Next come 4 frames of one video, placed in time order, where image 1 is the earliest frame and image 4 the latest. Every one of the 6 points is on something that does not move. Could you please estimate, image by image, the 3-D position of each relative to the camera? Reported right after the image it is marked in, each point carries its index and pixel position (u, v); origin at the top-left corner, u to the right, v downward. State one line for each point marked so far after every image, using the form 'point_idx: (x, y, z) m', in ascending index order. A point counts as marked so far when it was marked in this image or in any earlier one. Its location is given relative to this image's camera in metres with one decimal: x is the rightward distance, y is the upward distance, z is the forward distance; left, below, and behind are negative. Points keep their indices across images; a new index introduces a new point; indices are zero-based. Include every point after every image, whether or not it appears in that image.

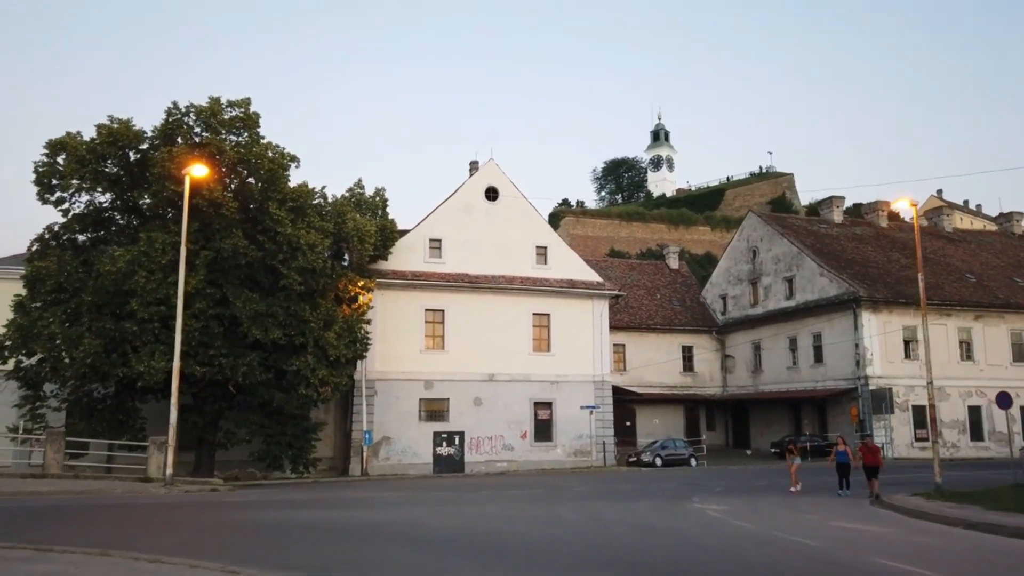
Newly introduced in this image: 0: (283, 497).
0: (-5.6, -5.1, +18.3) m
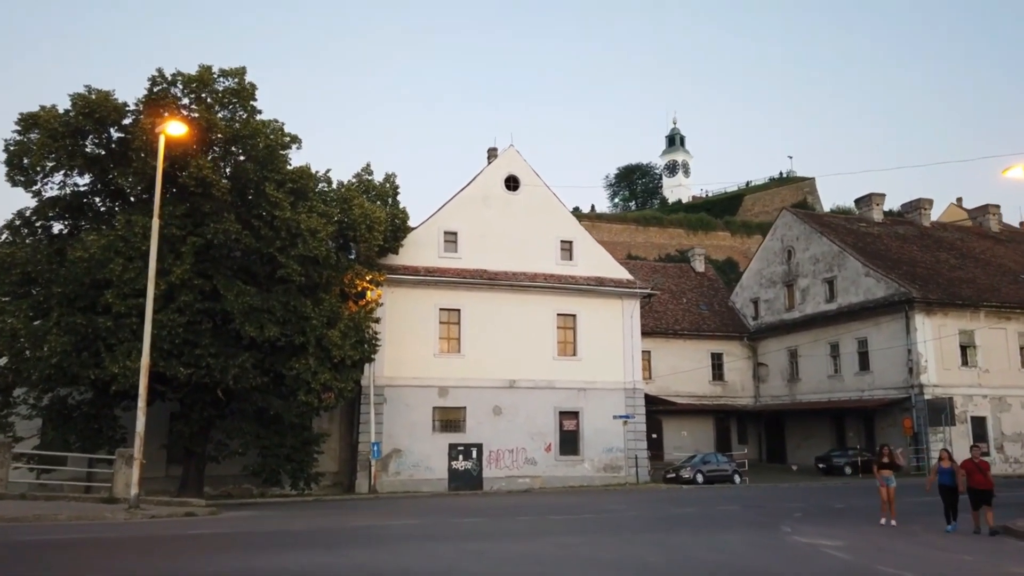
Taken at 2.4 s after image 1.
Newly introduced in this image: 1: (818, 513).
0: (-4.8, -4.6, +14.9) m
1: (+7.2, -5.3, +18.0) m
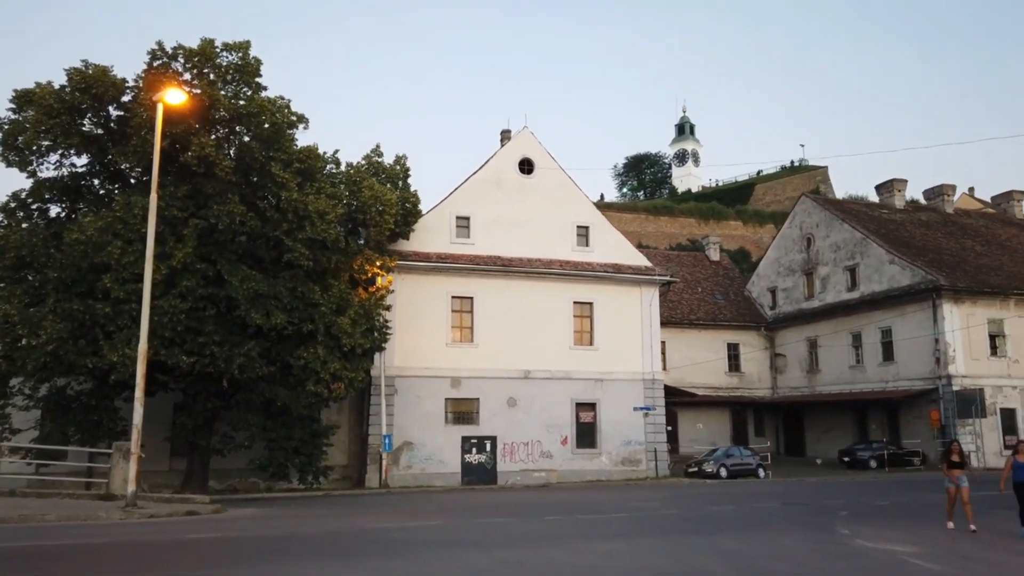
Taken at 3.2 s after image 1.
0: (-4.3, -4.3, +13.7) m
1: (+7.7, -4.9, +16.7) m
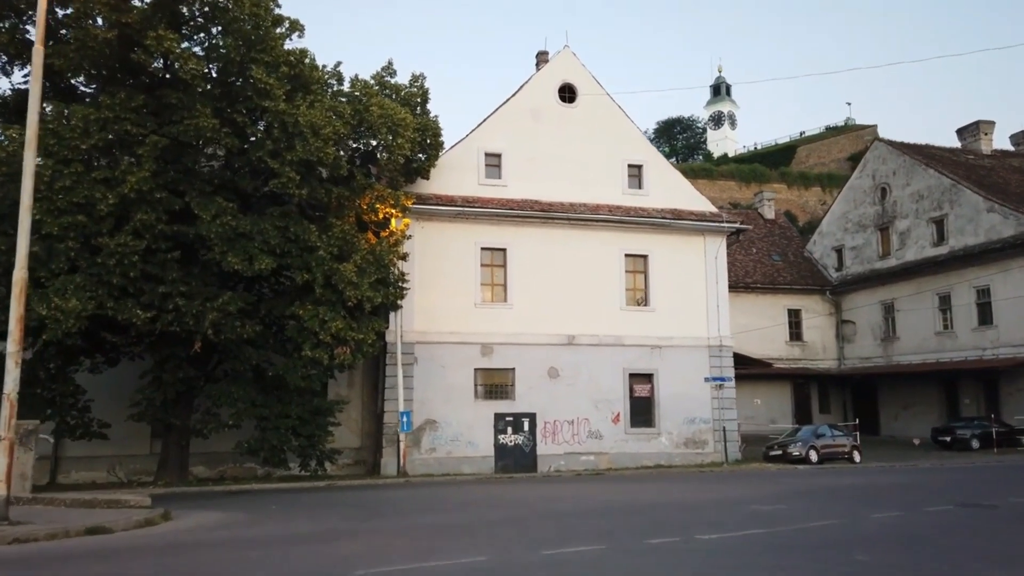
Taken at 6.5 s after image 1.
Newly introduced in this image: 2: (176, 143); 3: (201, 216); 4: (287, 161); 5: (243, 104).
0: (-3.3, -3.0, +8.7) m
1: (+8.8, -3.5, +11.4) m
2: (-7.9, +3.4, +18.0) m
3: (-7.2, +1.7, +17.9) m
4: (-5.6, +3.1, +19.0) m
5: (-6.7, +4.6, +18.9) m
